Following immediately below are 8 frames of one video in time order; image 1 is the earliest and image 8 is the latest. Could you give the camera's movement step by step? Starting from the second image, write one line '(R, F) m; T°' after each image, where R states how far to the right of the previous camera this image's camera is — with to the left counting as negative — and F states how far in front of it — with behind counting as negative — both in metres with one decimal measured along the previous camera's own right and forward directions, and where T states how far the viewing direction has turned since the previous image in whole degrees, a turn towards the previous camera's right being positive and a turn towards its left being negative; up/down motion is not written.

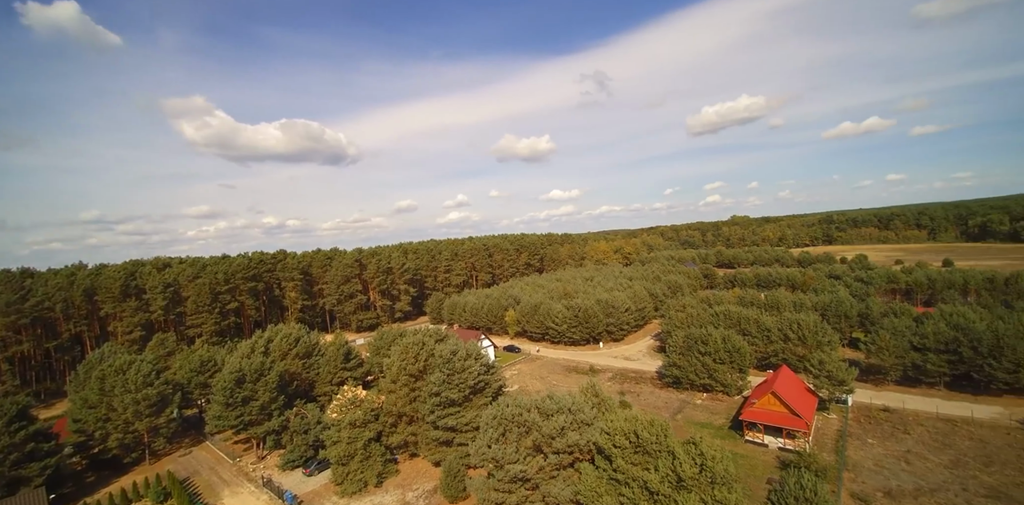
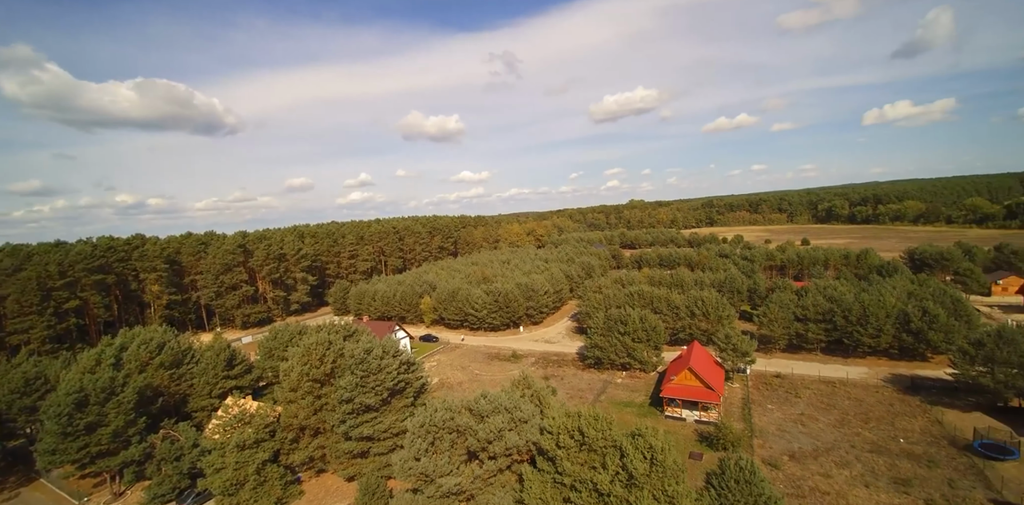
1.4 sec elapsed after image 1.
(-0.9, +2.6) m; +12°
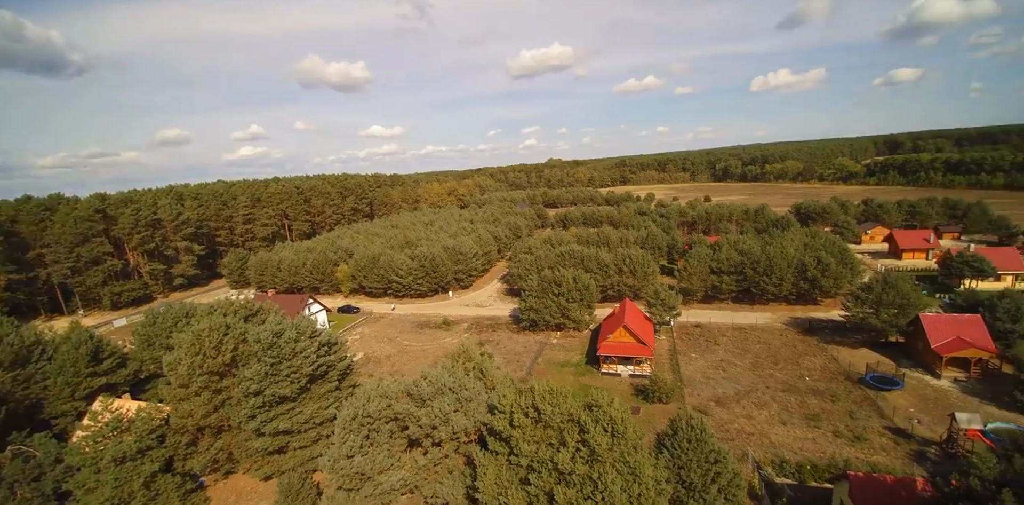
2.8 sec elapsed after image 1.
(-0.9, +2.3) m; +11°
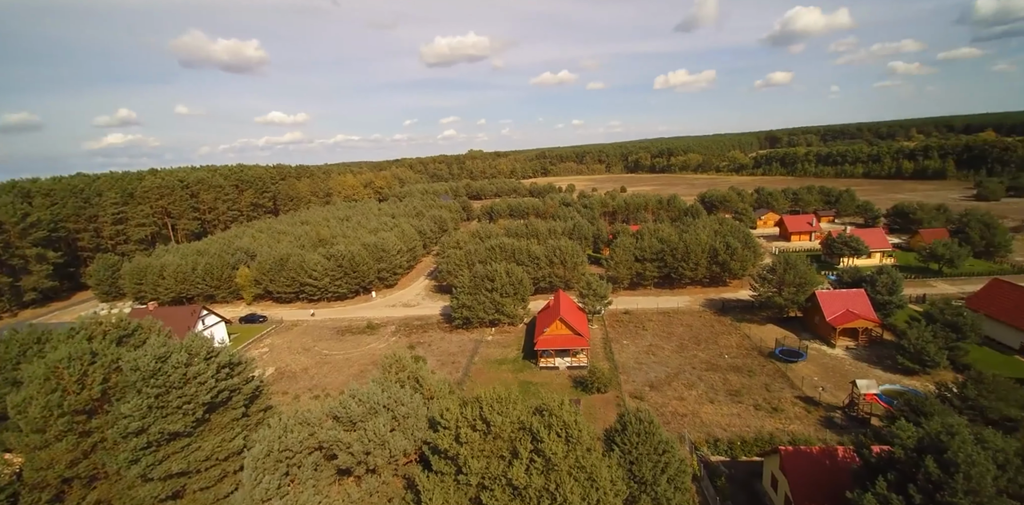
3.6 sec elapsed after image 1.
(-0.6, +1.5) m; +10°
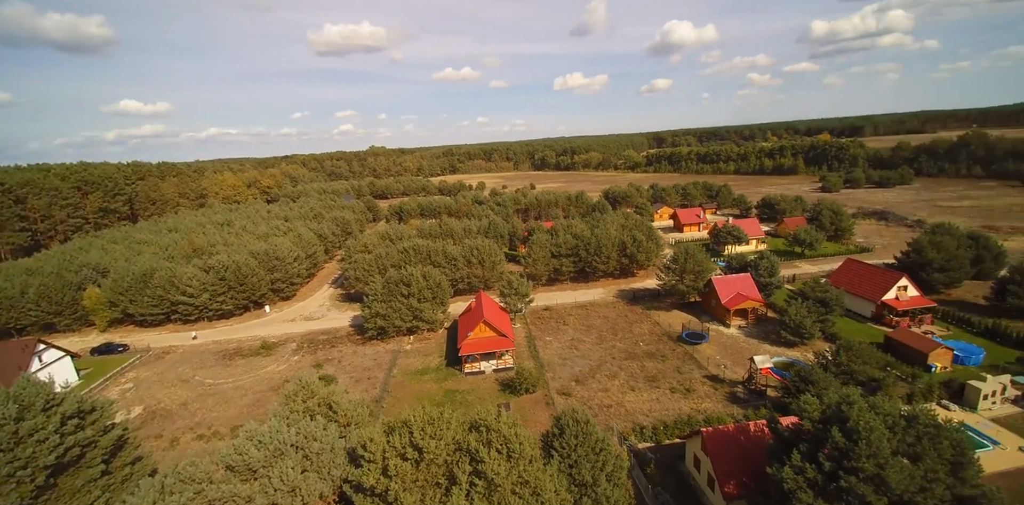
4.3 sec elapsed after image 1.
(-0.6, +1.4) m; +12°
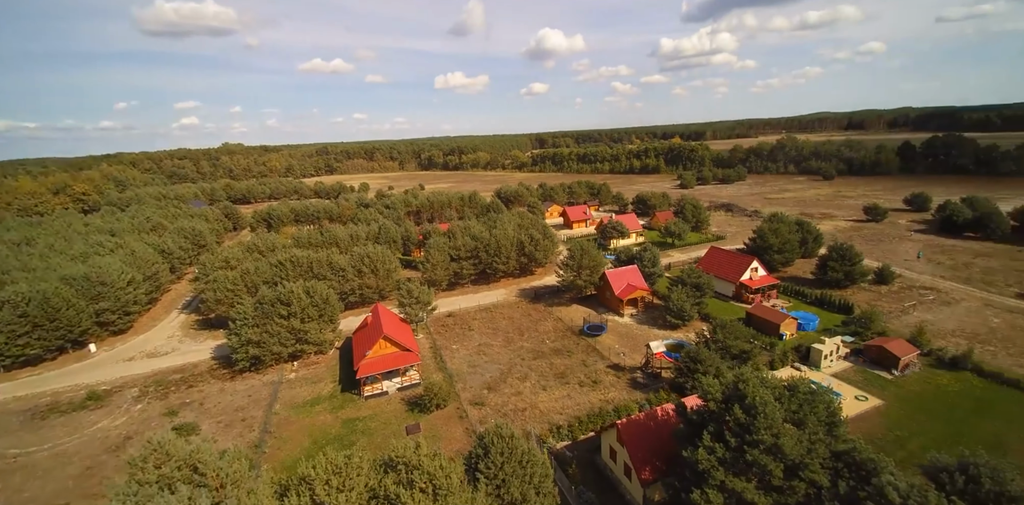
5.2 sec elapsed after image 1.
(-0.9, +1.7) m; +15°
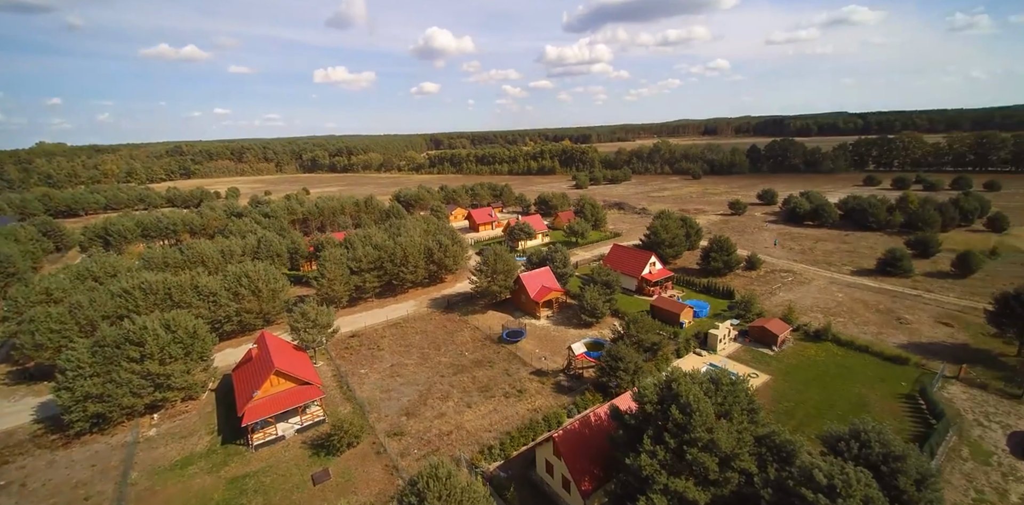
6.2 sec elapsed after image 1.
(-1.2, +2.3) m; +13°
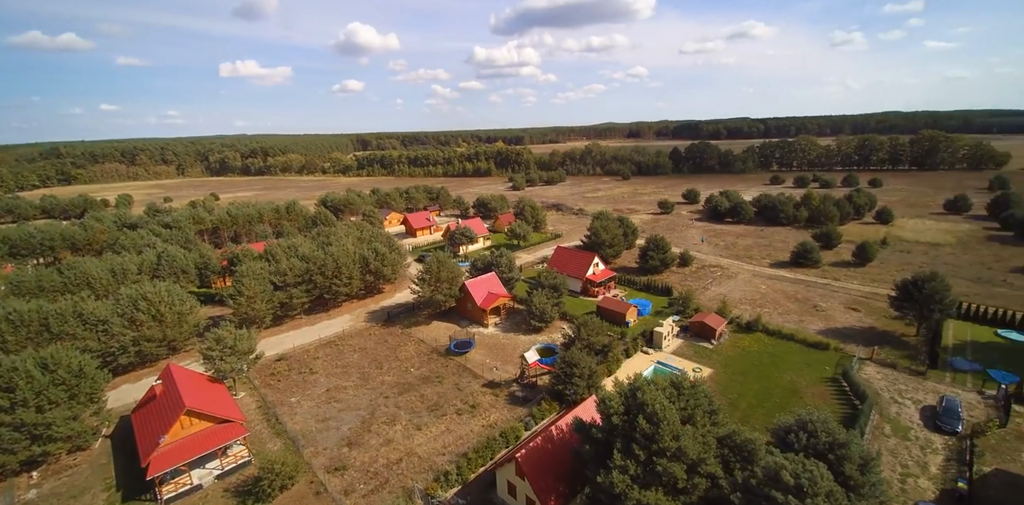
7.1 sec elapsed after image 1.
(-0.9, +1.7) m; +9°
